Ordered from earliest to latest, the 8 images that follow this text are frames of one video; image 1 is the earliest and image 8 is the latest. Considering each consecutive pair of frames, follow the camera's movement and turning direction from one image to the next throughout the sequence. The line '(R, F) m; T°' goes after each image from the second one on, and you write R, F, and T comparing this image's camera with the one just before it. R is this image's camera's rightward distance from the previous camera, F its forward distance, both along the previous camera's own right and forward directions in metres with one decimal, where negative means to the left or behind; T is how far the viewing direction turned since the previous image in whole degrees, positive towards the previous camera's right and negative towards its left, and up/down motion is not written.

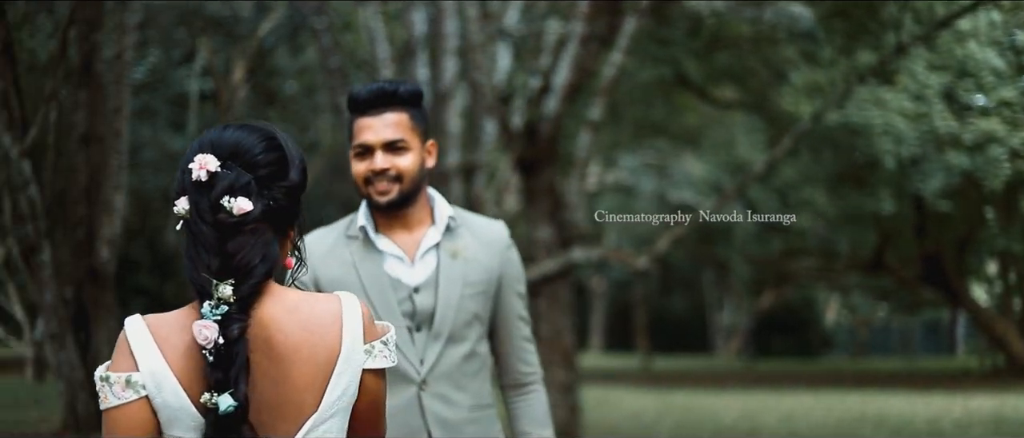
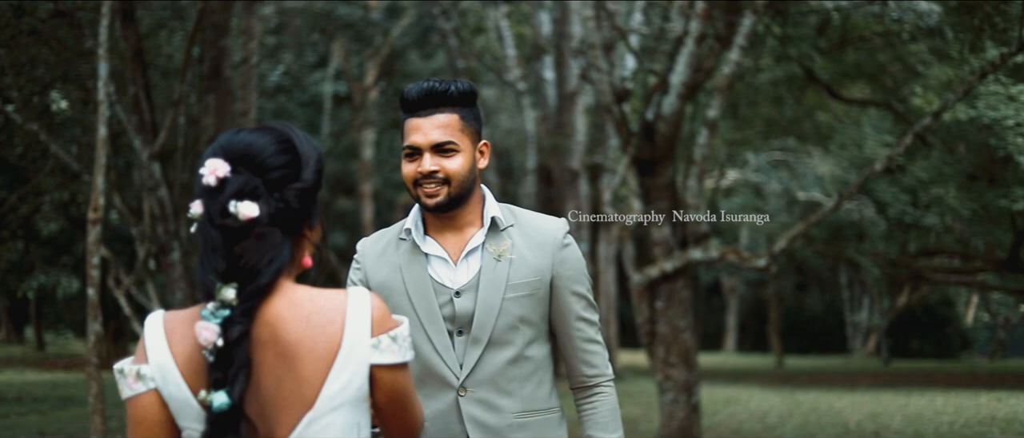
(+0.3, 0.0) m; -6°
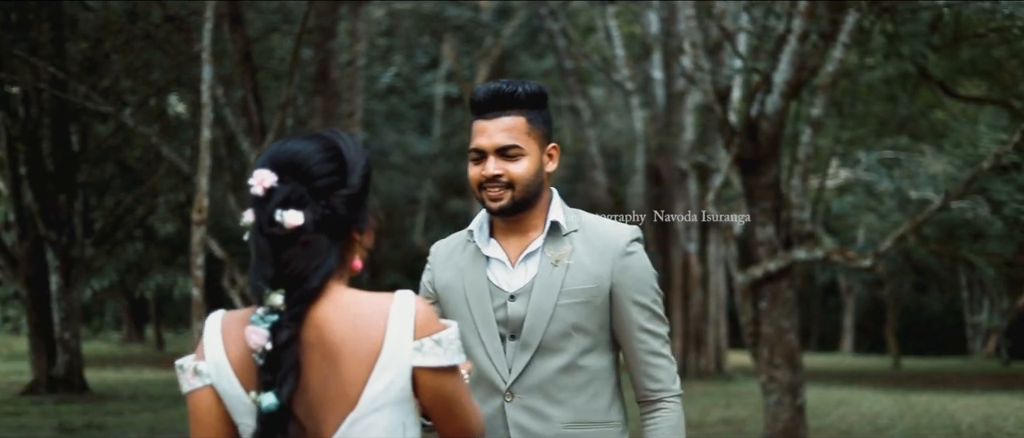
(+0.2, 0.0) m; -4°
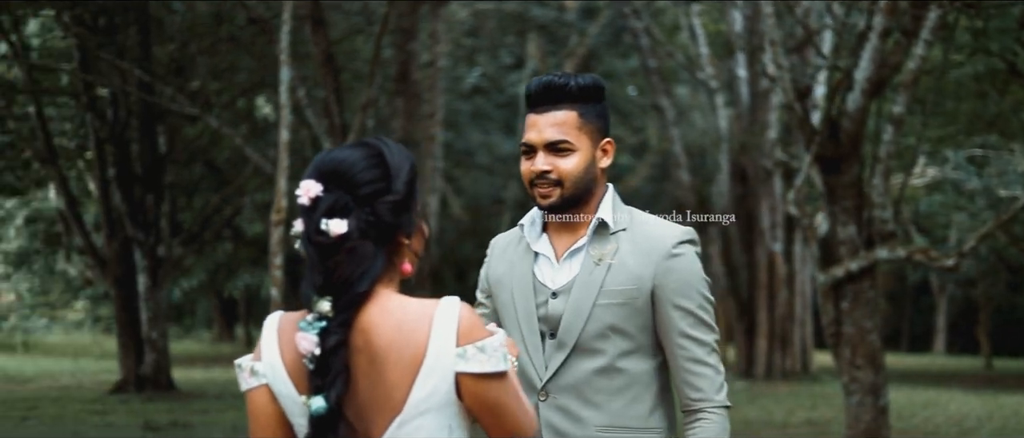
(+0.2, 0.0) m; -3°
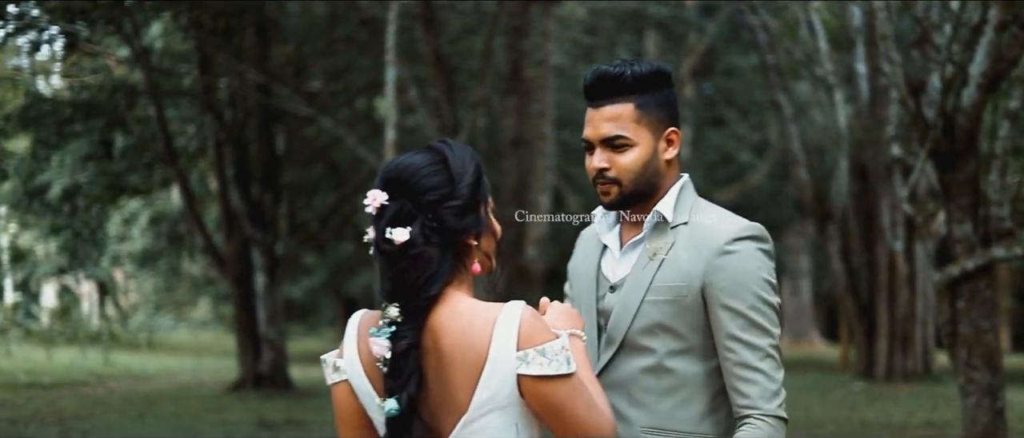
(+0.2, 0.0) m; -5°
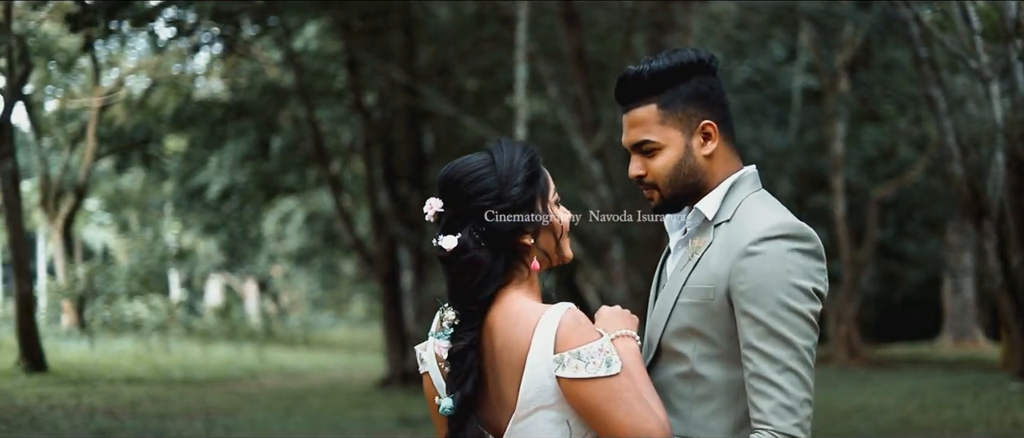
(+0.3, 0.0) m; -6°
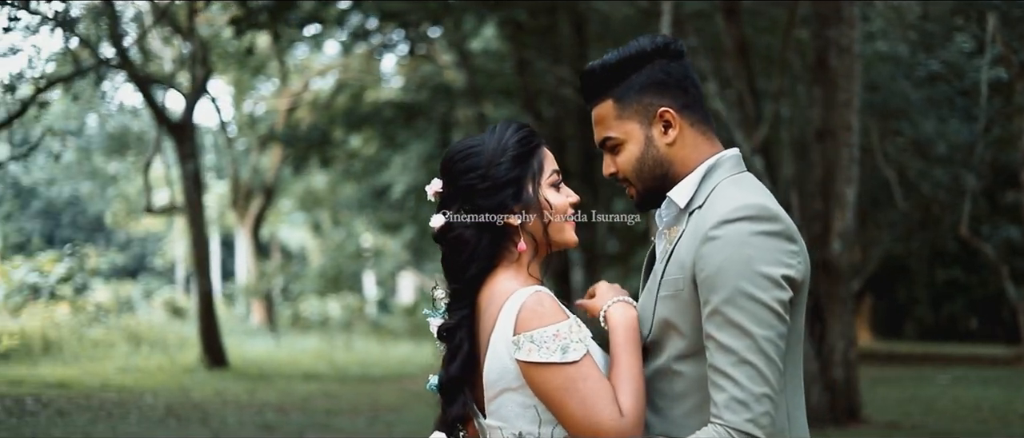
(+0.5, +0.1) m; -8°
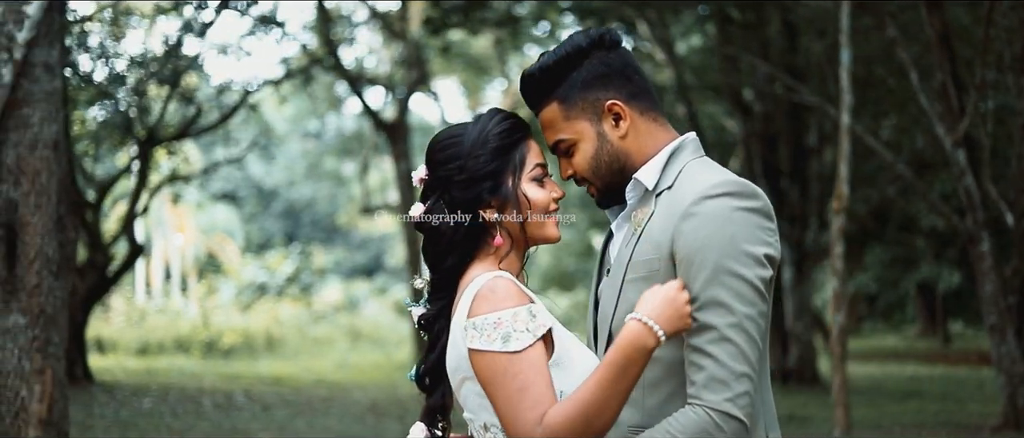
(+0.7, +0.1) m; -10°
